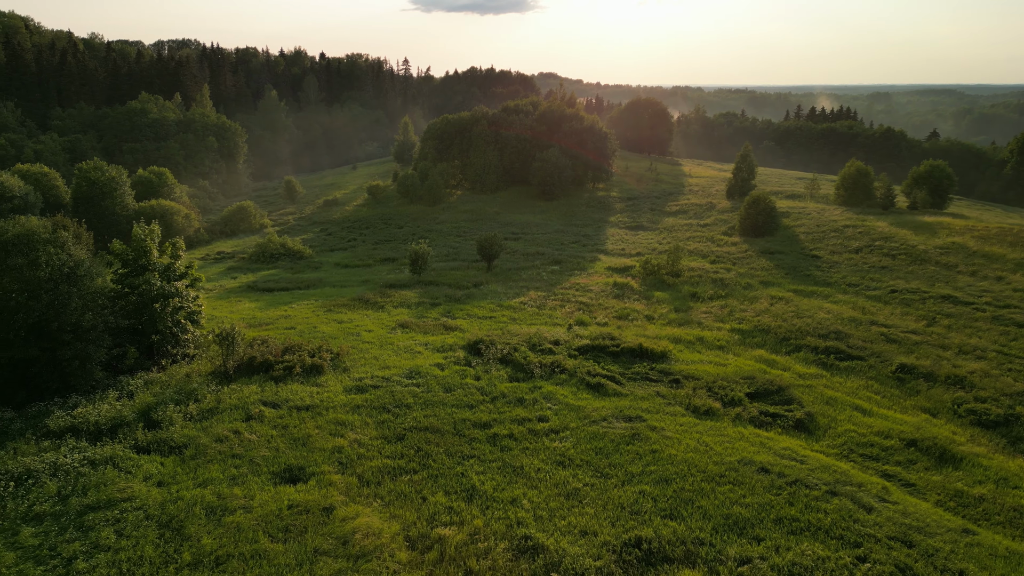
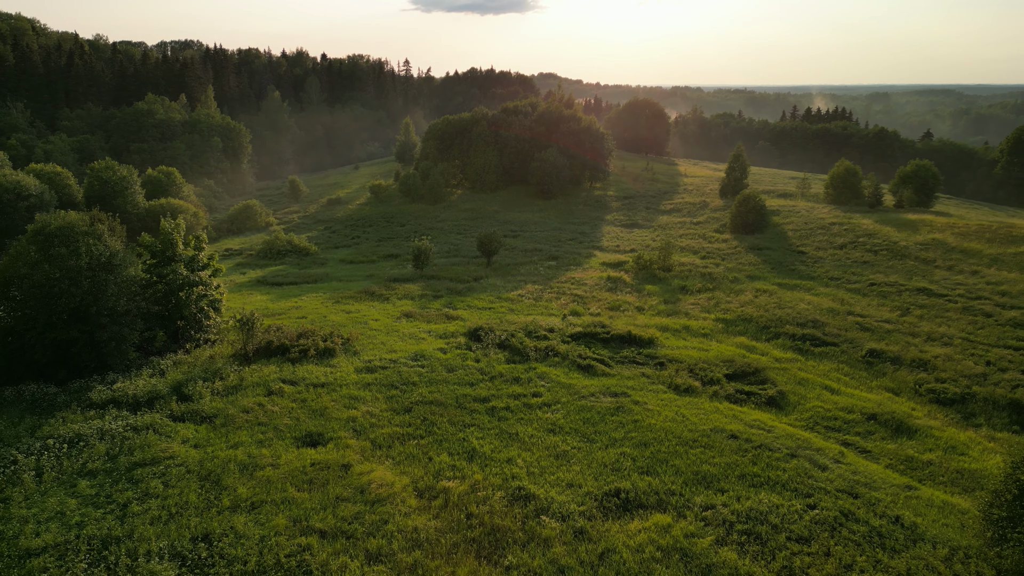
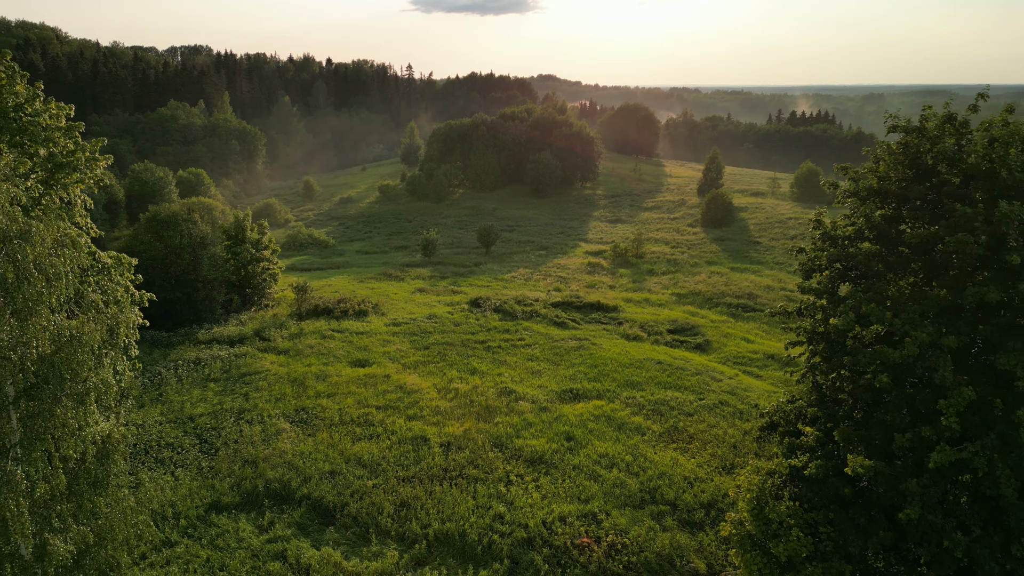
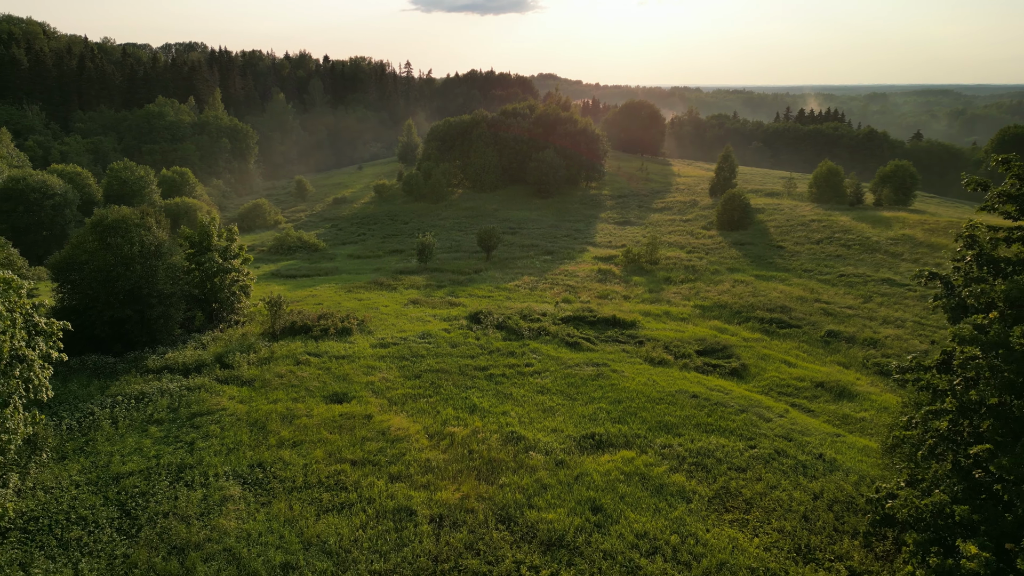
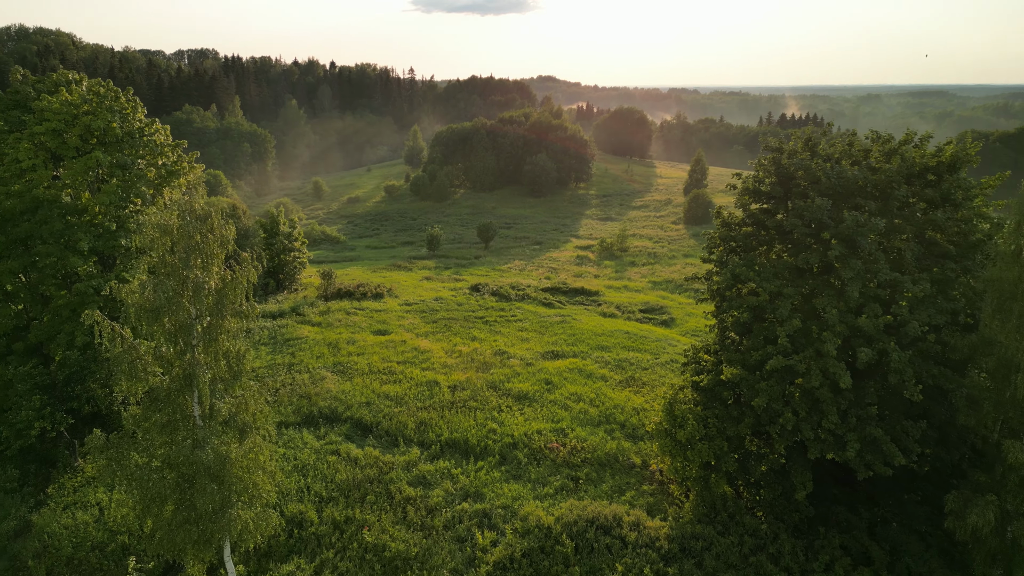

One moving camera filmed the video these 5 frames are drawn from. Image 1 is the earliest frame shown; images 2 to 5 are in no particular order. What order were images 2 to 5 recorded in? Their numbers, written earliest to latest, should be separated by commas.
2, 4, 3, 5
